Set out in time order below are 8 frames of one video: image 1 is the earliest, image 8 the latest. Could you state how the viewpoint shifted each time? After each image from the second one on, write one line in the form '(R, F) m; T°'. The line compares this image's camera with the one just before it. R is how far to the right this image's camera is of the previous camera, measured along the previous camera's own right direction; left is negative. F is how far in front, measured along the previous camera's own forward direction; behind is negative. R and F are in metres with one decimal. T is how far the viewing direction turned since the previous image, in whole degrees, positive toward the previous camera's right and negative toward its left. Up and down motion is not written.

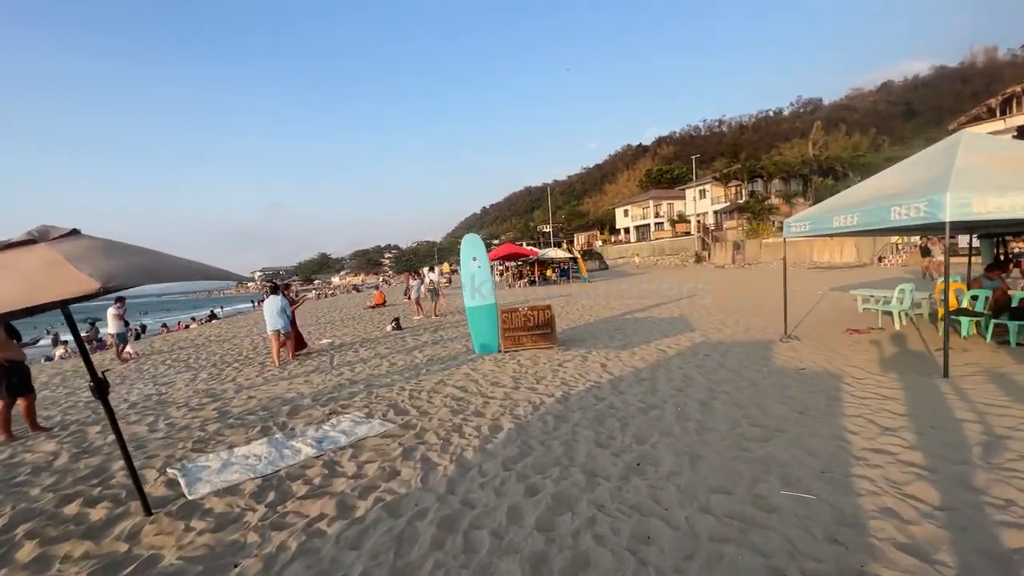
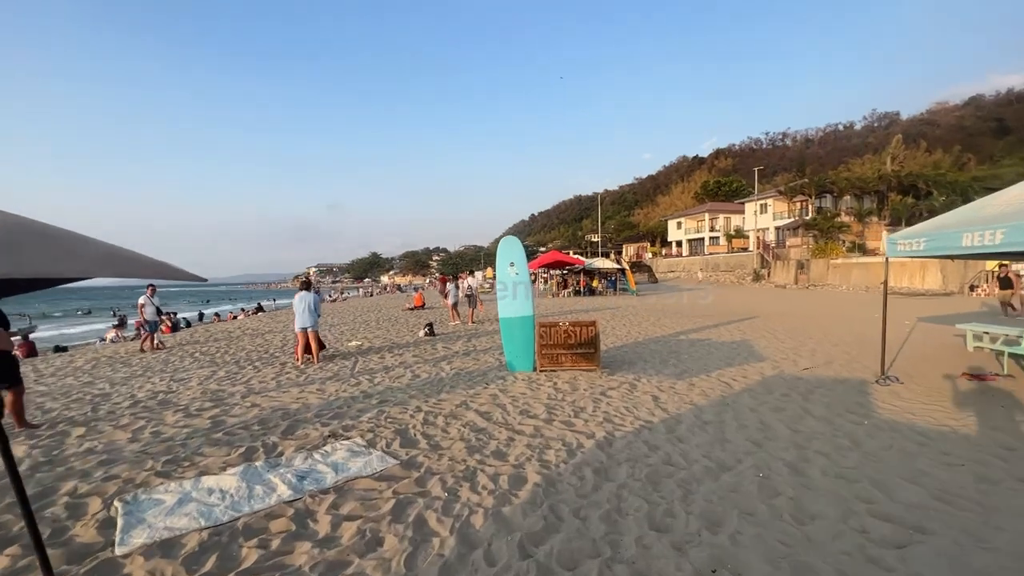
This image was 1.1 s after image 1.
(+0.1, +1.0) m; -5°
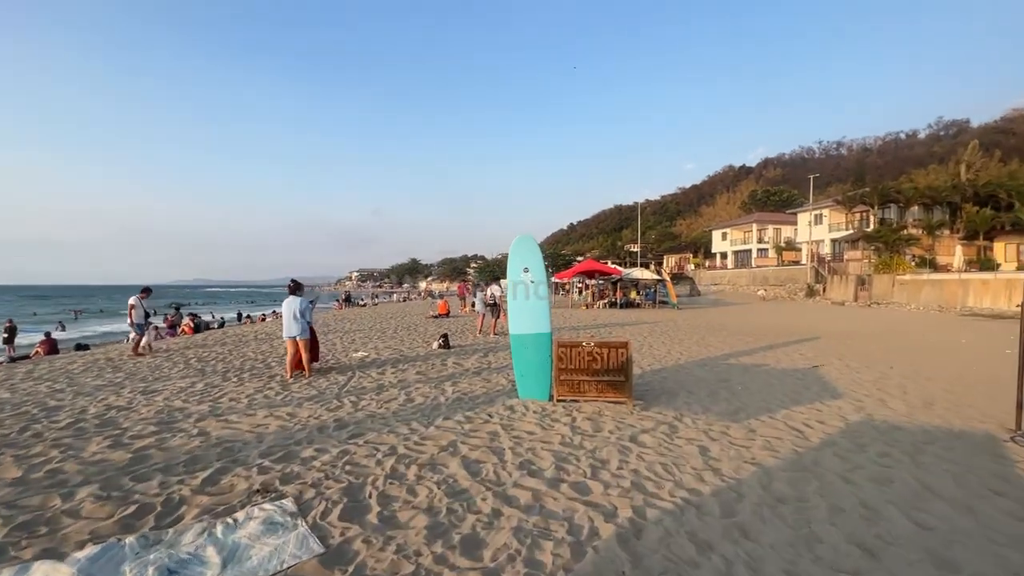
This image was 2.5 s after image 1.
(+0.3, +1.4) m; -4°
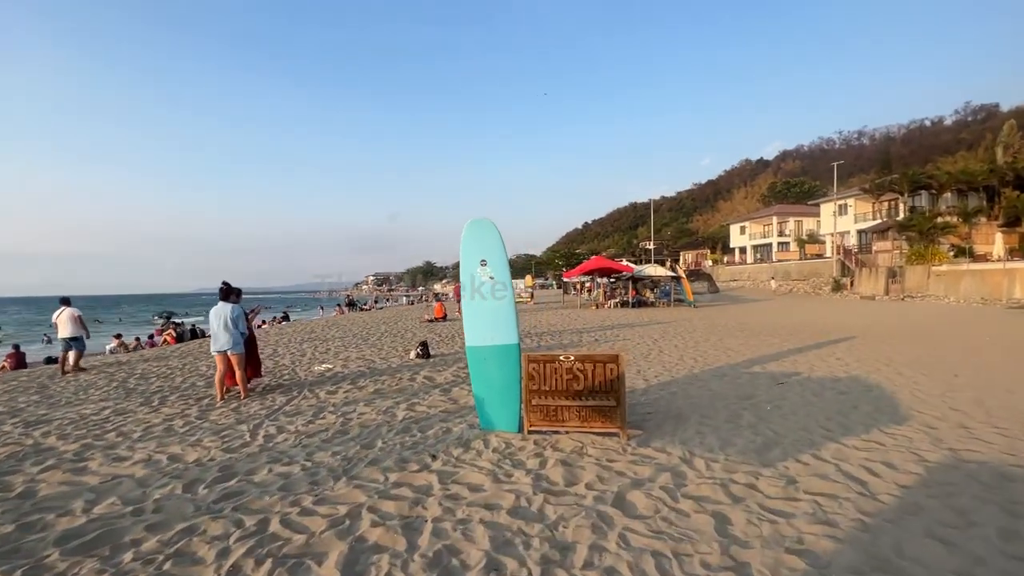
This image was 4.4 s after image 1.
(+0.6, +1.5) m; -2°
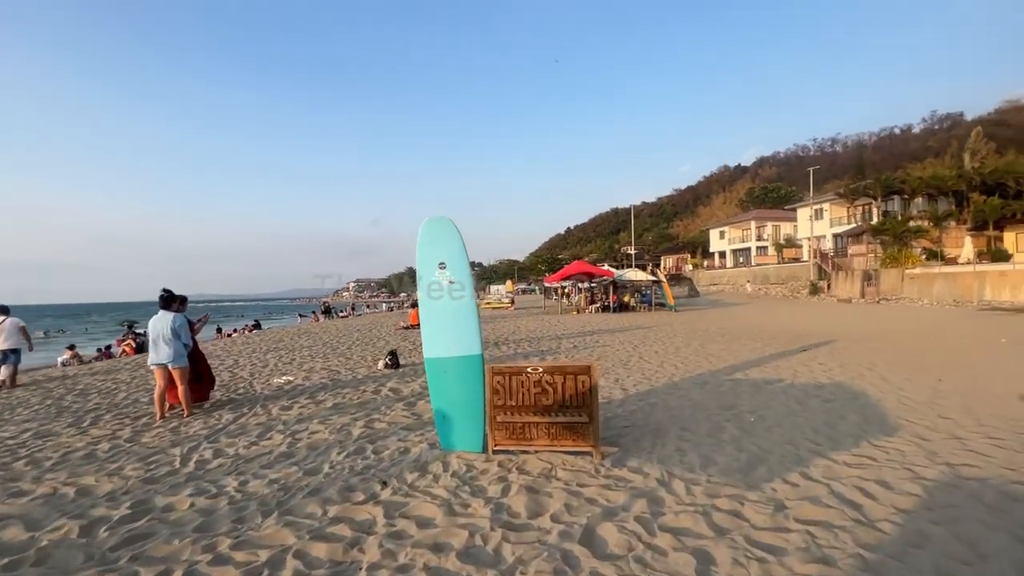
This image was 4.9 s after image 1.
(+0.2, +0.4) m; +2°
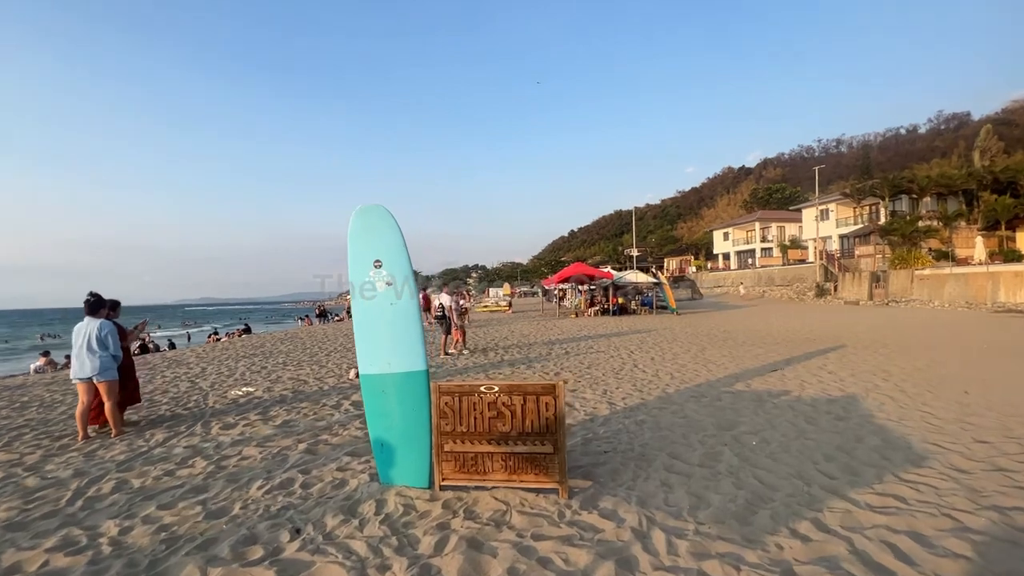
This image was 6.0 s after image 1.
(+0.4, +0.8) m; 0°
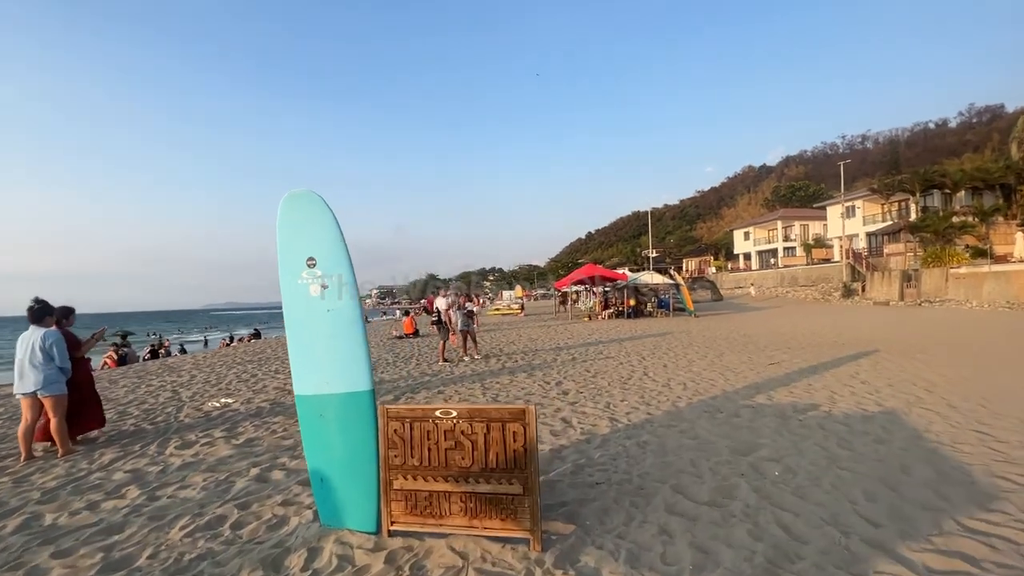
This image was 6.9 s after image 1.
(+0.4, +0.7) m; -2°
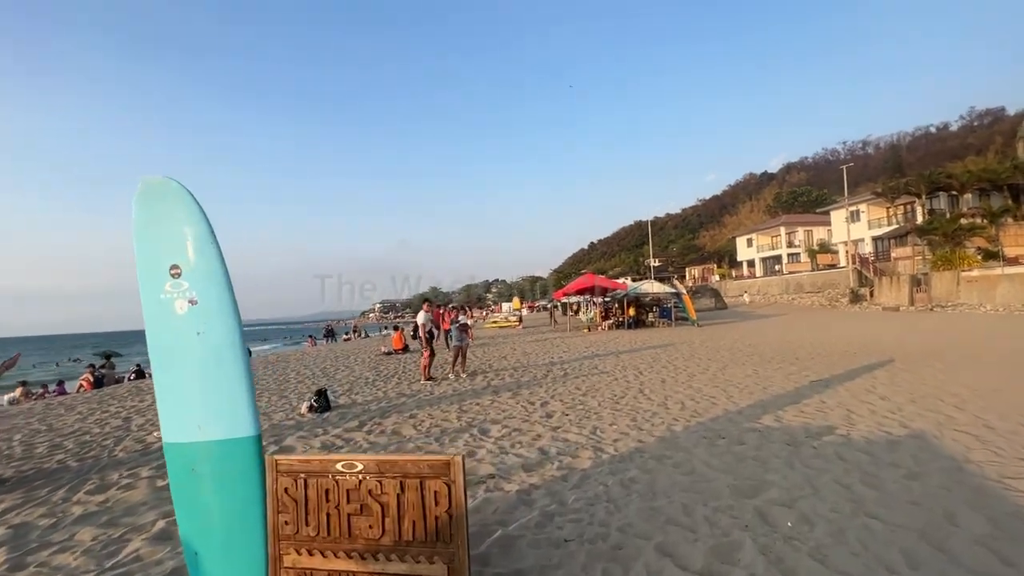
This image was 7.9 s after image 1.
(+0.4, +0.7) m; 0°
